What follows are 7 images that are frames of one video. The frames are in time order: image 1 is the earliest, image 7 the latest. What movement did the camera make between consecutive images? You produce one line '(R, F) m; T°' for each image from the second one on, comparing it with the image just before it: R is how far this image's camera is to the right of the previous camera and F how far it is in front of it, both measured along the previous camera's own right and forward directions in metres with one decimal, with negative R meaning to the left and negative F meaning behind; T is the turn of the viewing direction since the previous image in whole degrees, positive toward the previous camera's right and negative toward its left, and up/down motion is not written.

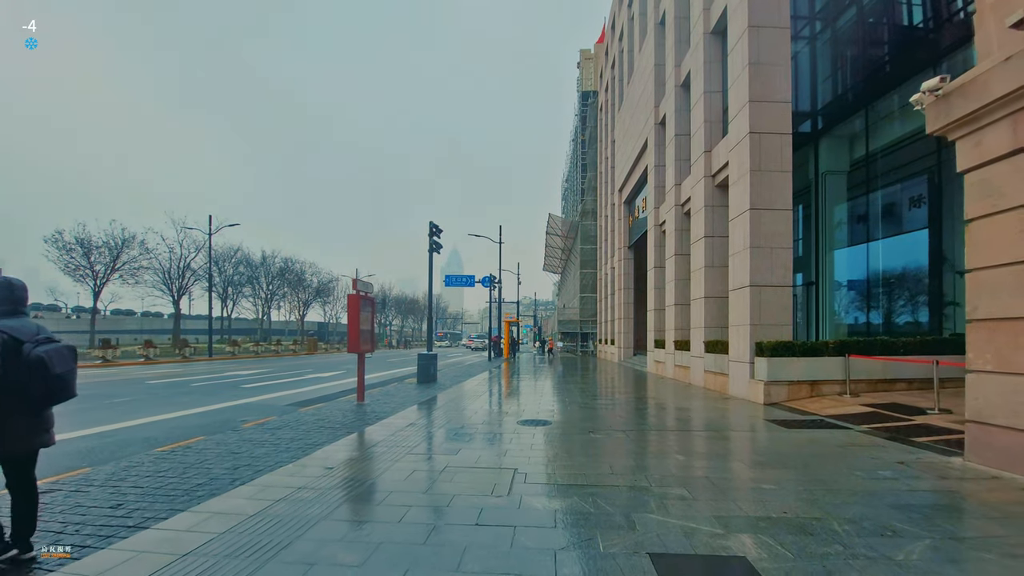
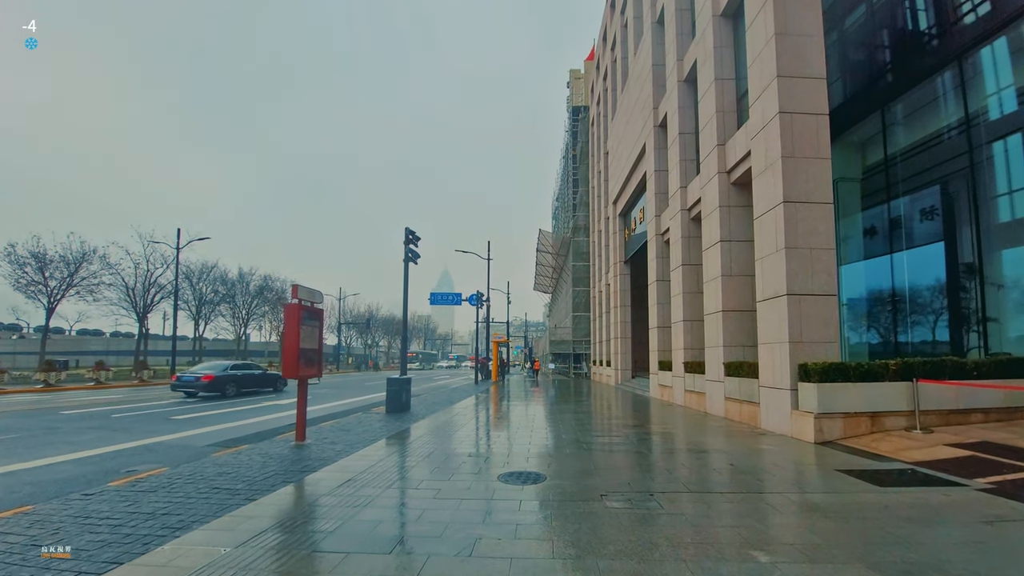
(+0.2, +2.4) m; +1°
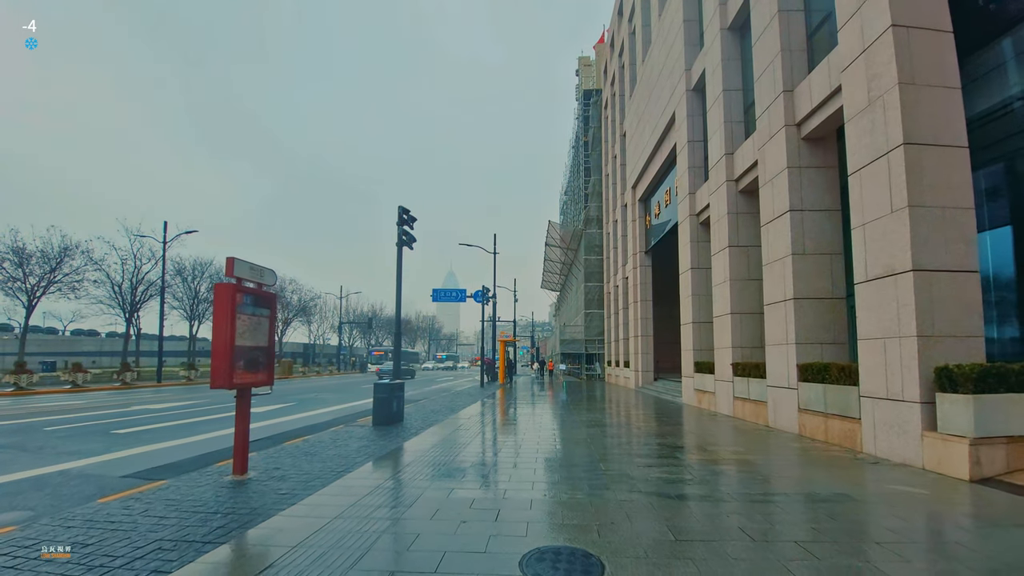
(-0.2, +2.7) m; -1°
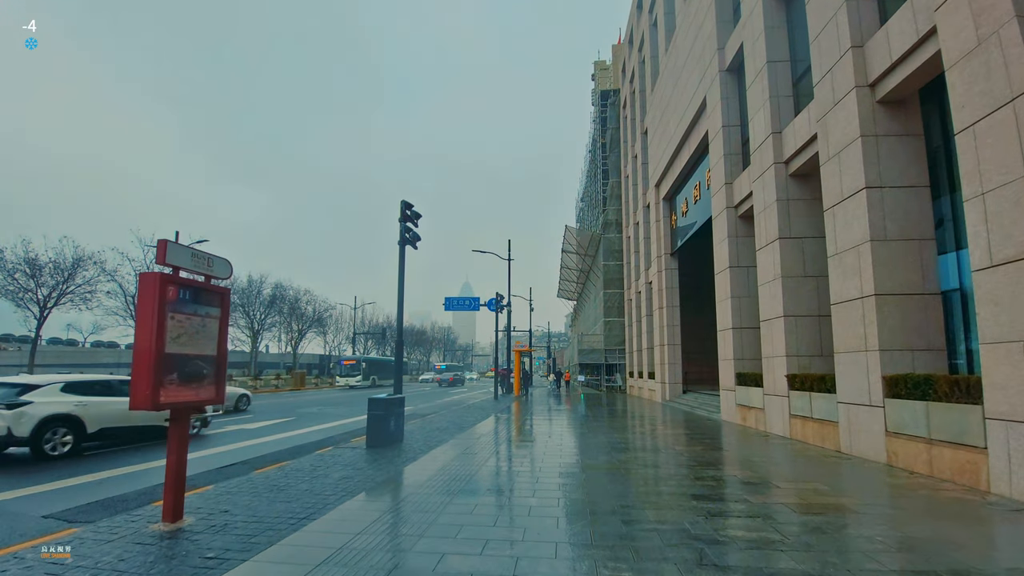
(0.0, +1.7) m; -2°
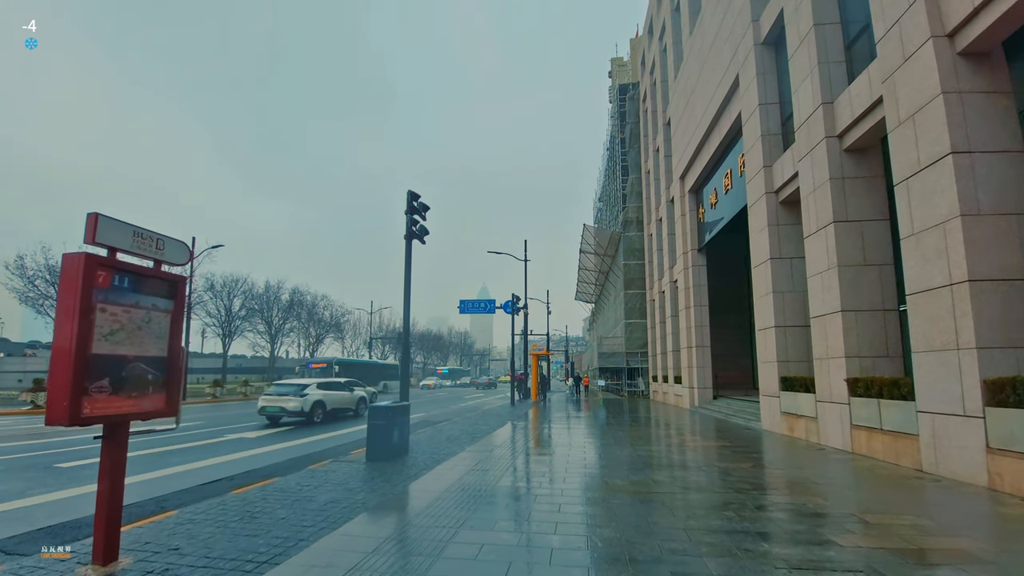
(0.0, +1.2) m; -2°
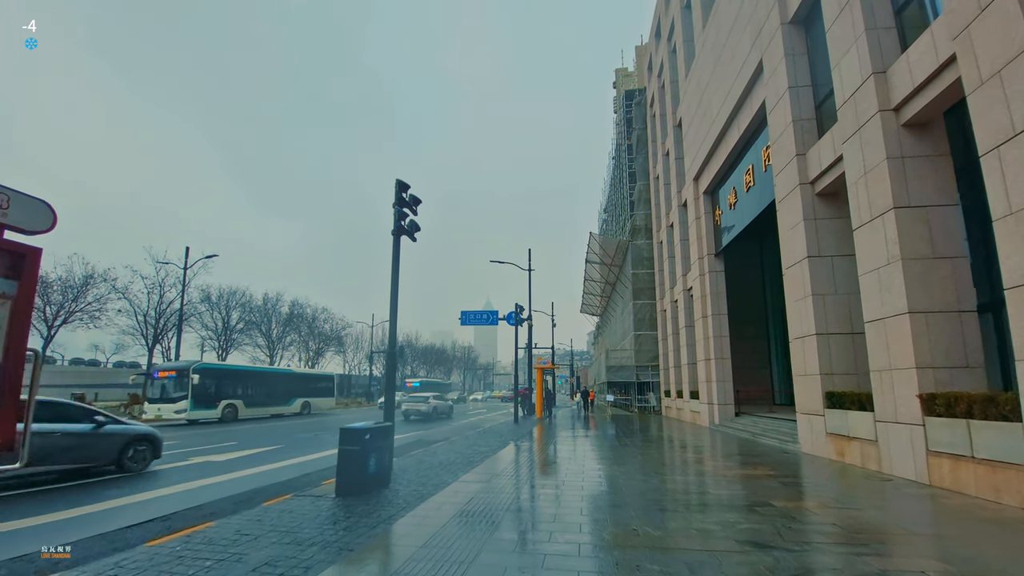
(0.0, +1.5) m; -1°
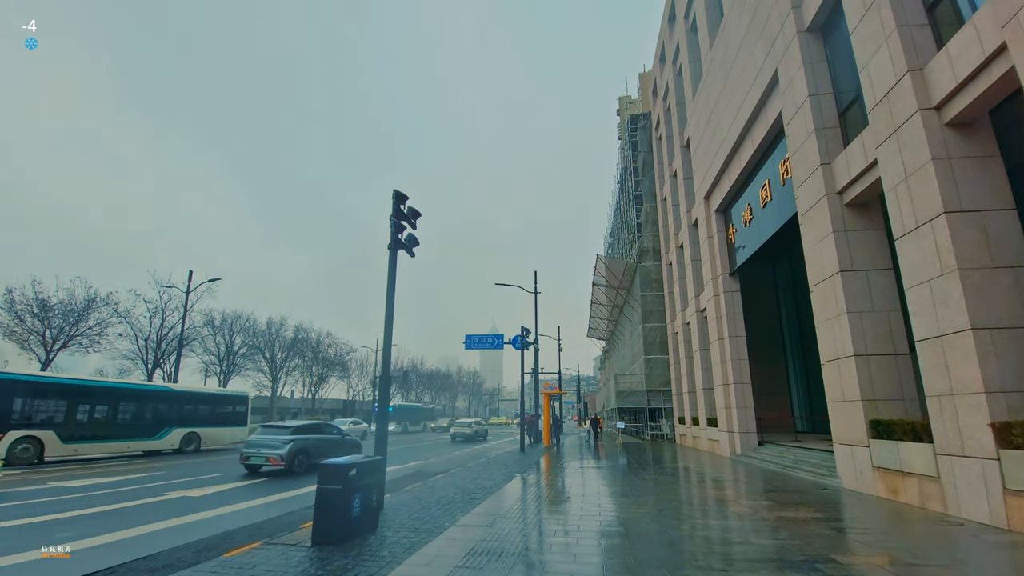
(0.0, +0.9) m; -1°
